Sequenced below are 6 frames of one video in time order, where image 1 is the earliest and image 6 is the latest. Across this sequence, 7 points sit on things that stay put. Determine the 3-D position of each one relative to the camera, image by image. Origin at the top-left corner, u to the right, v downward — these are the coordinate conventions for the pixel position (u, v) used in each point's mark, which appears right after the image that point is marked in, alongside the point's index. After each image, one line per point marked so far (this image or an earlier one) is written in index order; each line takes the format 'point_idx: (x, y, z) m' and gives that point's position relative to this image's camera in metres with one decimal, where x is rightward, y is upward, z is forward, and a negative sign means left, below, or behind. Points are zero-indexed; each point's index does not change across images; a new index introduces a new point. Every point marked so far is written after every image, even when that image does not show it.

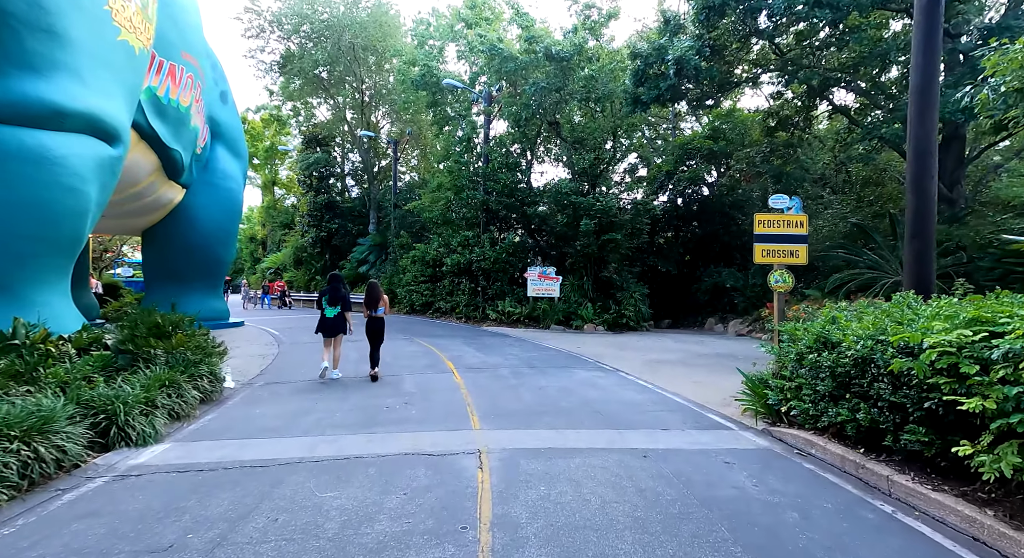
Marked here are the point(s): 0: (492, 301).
0: (-0.7, -0.8, +17.2) m
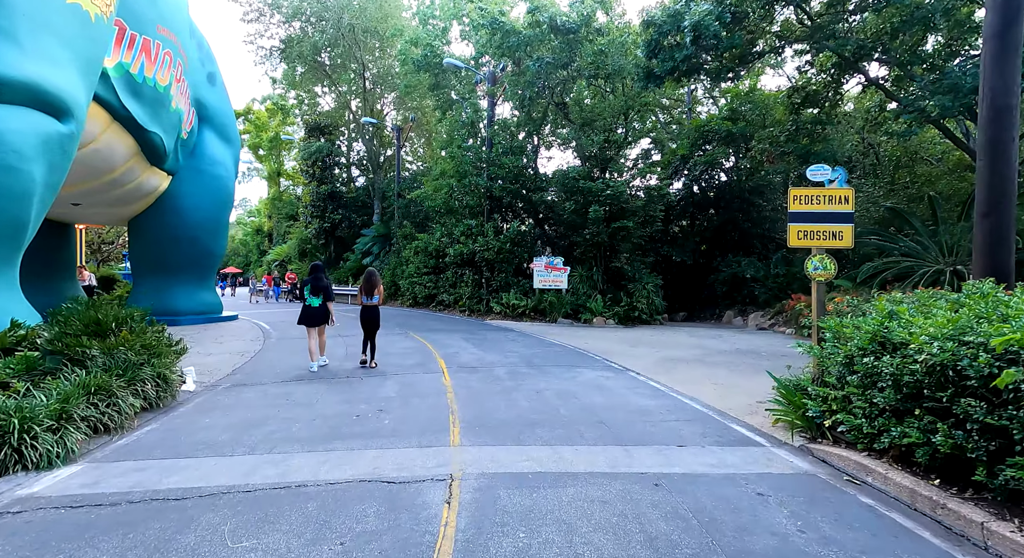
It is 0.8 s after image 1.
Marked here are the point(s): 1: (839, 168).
0: (-0.5, -0.5, +16.4) m
1: (+3.3, +1.1, +5.1) m
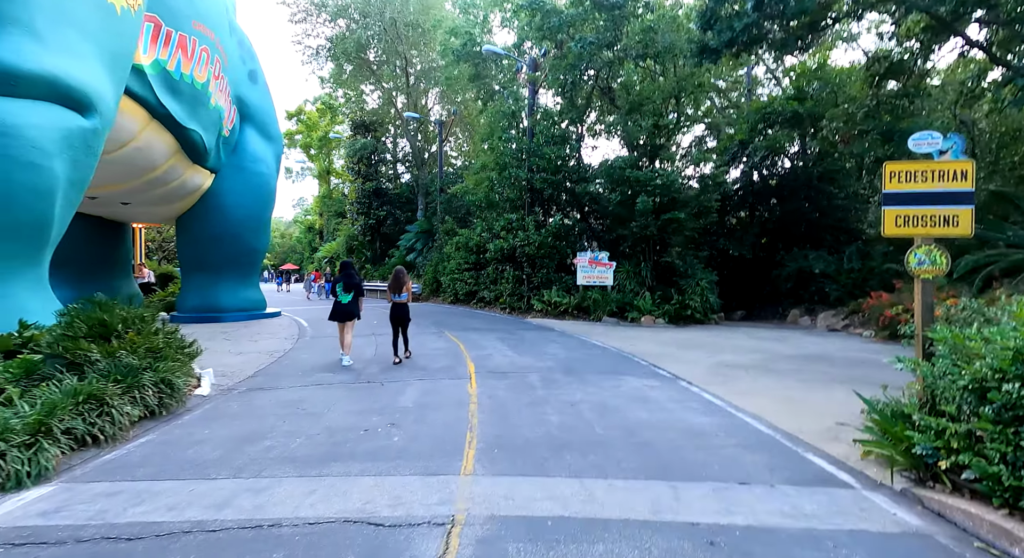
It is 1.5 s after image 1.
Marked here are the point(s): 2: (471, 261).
0: (+0.8, -0.4, +15.7) m
1: (+3.5, +1.2, +4.0) m
2: (-1.5, +0.6, +17.9) m
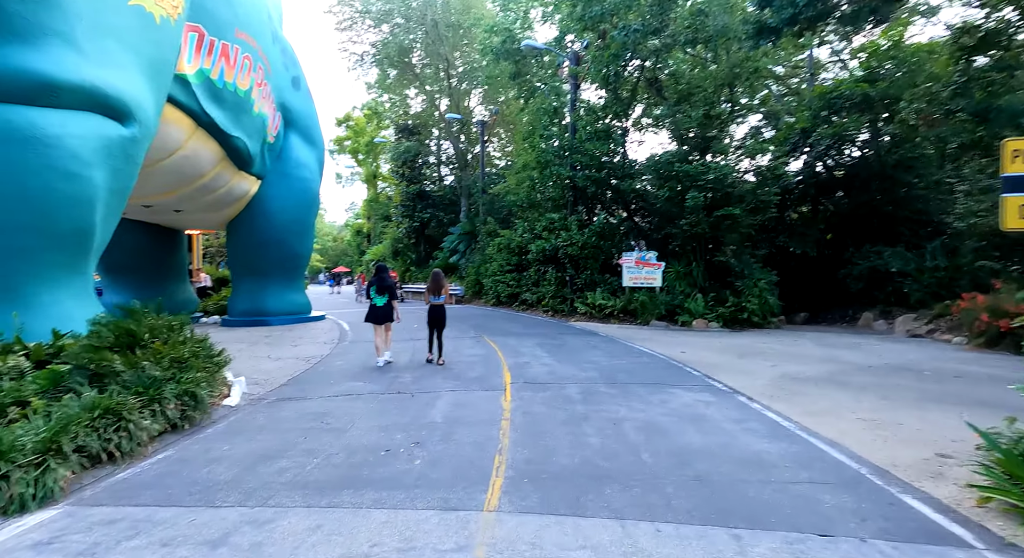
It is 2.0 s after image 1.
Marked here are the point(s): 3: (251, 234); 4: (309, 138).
0: (+2.1, -0.4, +15.1) m
1: (+3.7, +1.1, +3.3) m
2: (0.0, +0.6, +17.6) m
3: (-7.2, +1.3, +13.9) m
4: (-6.0, +4.2, +15.0) m
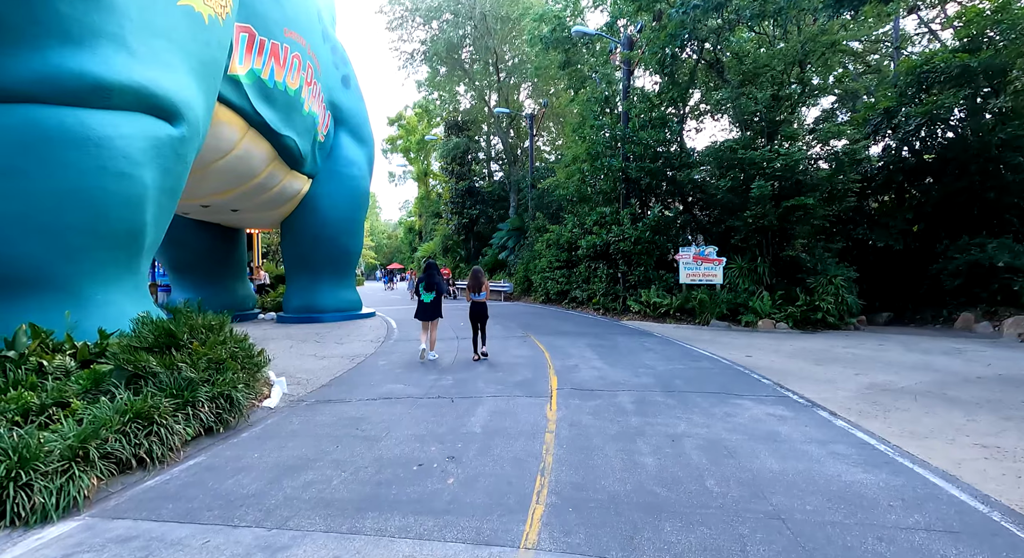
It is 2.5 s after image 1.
0: (+3.5, -0.3, +14.4) m
1: (+3.9, +1.1, +2.4) m
2: (+1.7, +0.7, +17.0) m
3: (-5.9, +1.3, +14.2) m
4: (-4.6, +4.3, +15.0) m
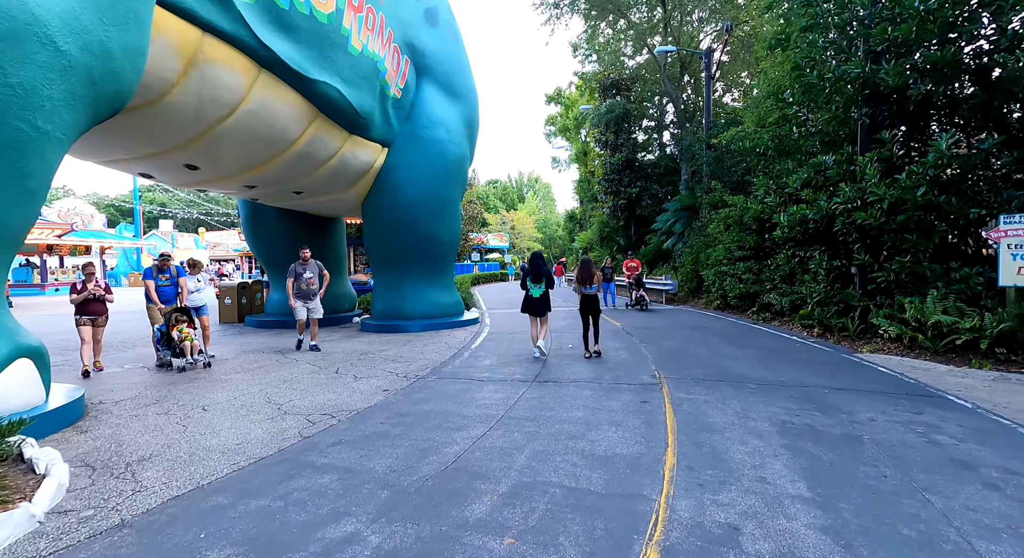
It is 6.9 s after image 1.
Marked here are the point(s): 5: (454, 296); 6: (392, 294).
0: (+6.0, -0.3, +8.1) m
1: (+2.1, +1.0, -3.3) m
2: (+5.3, +0.8, +11.1) m
3: (-2.9, +1.4, +11.2) m
4: (-1.4, +4.4, +11.5) m
5: (-1.4, -0.4, +12.1) m
6: (-2.8, -0.3, +11.6) m
